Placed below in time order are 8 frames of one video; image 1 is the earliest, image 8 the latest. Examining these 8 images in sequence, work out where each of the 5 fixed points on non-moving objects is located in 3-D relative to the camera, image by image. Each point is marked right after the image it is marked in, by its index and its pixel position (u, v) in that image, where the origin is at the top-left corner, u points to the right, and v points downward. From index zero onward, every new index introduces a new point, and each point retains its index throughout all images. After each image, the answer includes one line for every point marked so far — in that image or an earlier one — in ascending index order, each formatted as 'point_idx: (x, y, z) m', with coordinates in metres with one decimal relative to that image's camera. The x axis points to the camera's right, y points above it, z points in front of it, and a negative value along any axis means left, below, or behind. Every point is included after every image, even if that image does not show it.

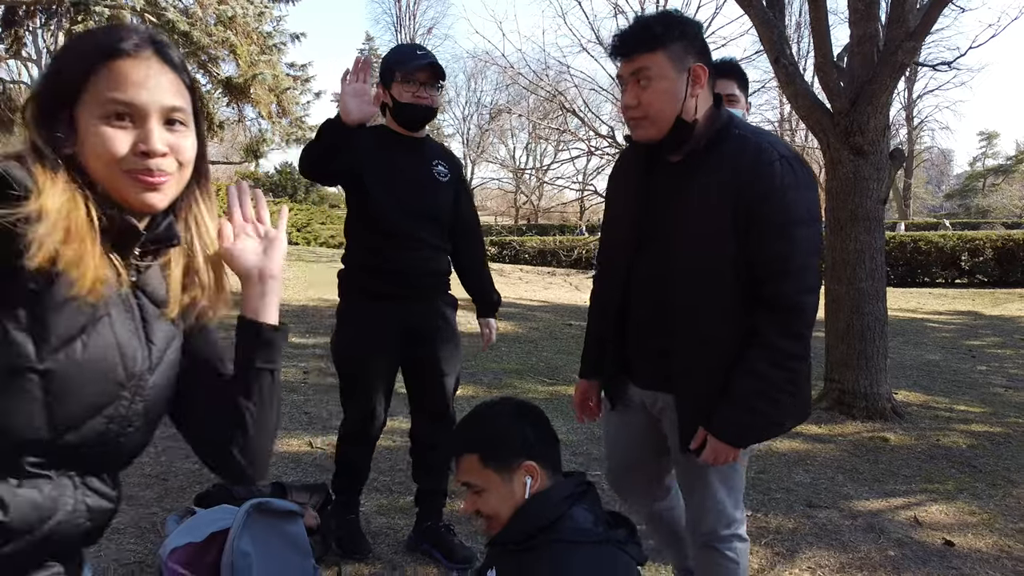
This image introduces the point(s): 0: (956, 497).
0: (+2.3, -1.1, +3.6) m
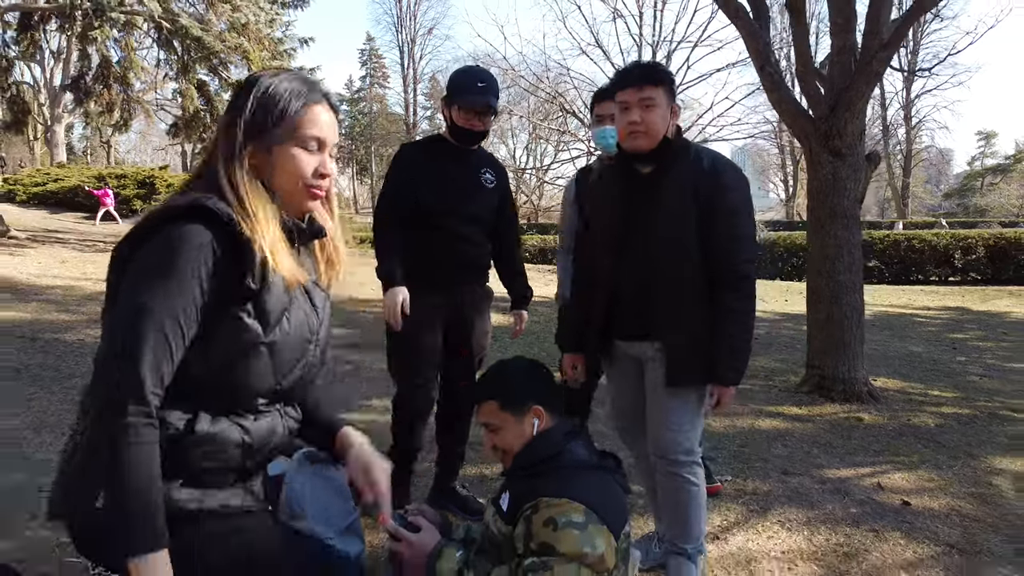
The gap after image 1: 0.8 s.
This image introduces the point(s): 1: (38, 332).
0: (+2.3, -1.0, +4.0) m
1: (-3.9, -0.3, +5.8) m
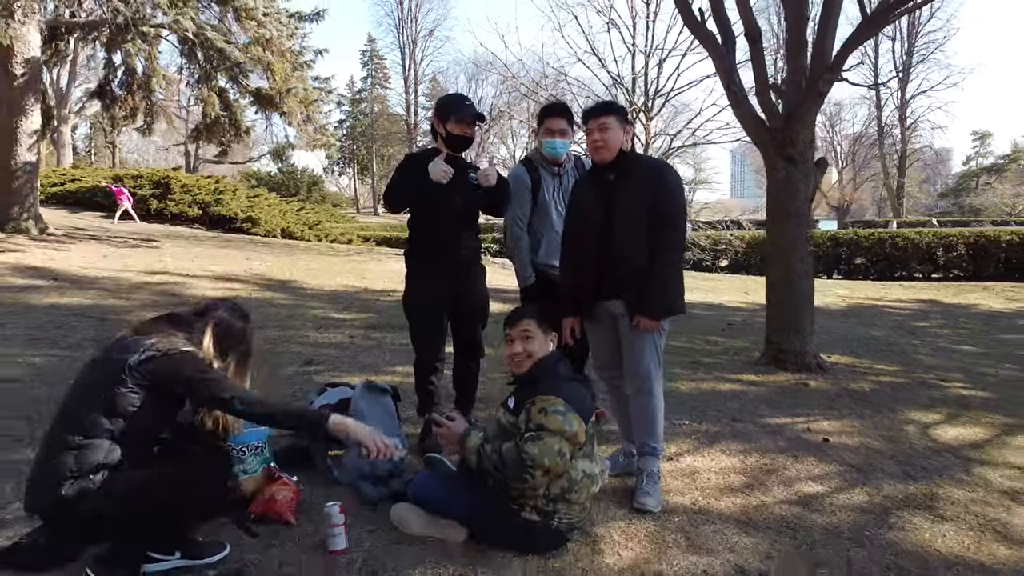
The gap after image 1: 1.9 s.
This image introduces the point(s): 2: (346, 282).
0: (+2.3, -0.9, +4.9) m
1: (-3.9, -0.2, +6.7) m
2: (-2.4, +0.1, +10.1) m
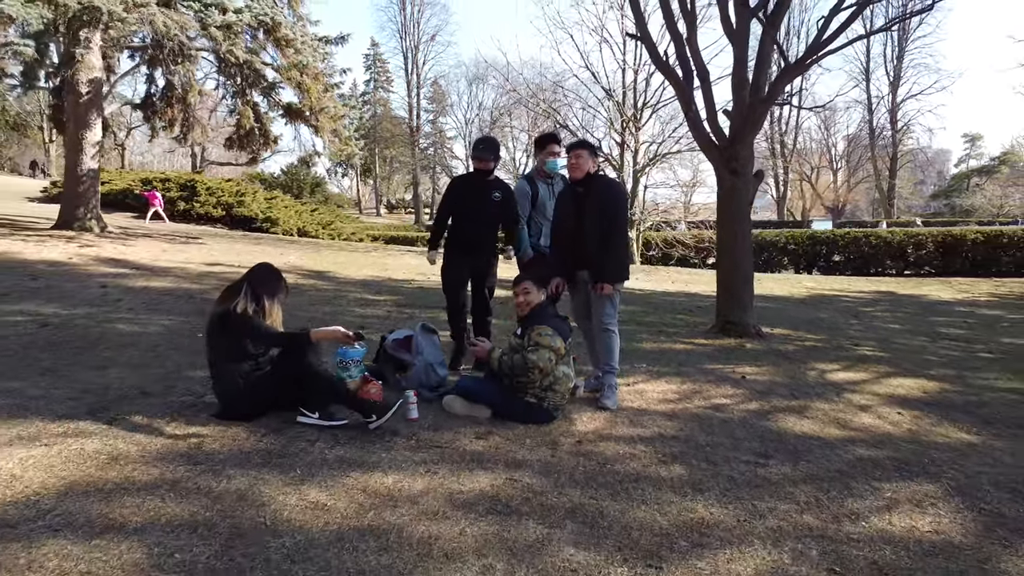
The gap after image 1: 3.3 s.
0: (+2.3, -0.7, +6.6) m
1: (-3.8, -0.1, +8.4) m
2: (-2.4, +0.3, +11.8) m
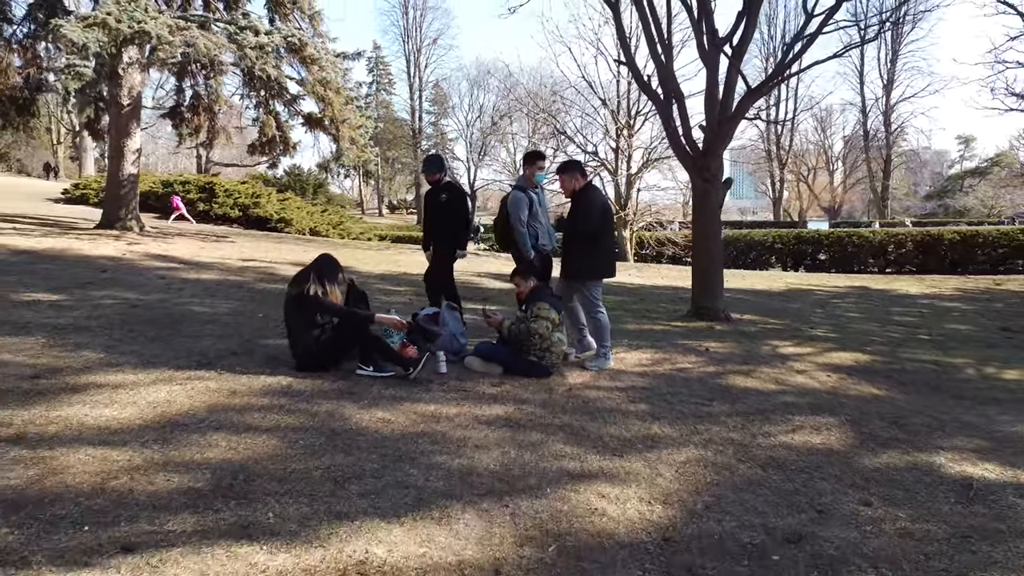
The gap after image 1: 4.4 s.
0: (+2.4, -0.6, +7.9) m
1: (-3.8, +0.1, +9.7) m
2: (-2.3, +0.4, +13.1) m
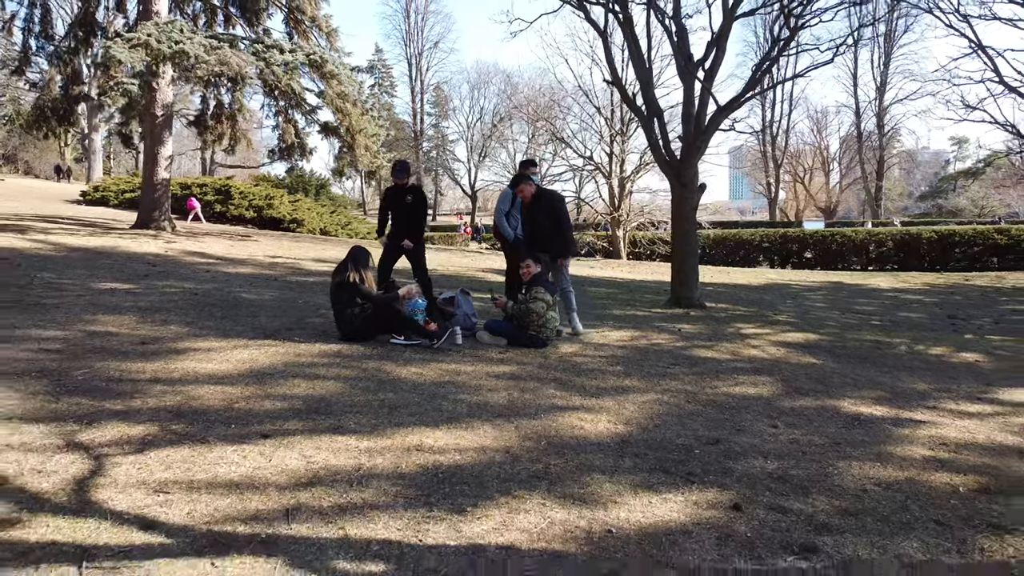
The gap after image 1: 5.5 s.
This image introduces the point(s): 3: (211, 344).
0: (+2.4, -0.5, +9.3) m
1: (-3.7, +0.2, +11.1) m
2: (-2.3, +0.5, +14.5) m
3: (-2.6, -0.5, +6.2) m
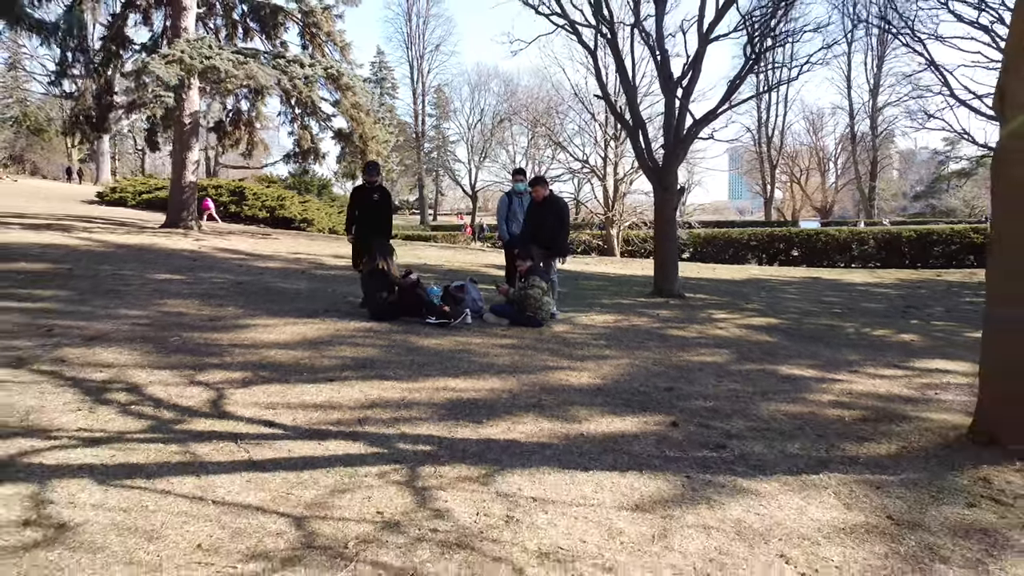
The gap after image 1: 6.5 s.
0: (+2.4, -0.3, +10.6) m
1: (-3.7, +0.3, +12.4) m
2: (-2.3, +0.6, +15.8) m
3: (-2.6, -0.4, +7.6) m
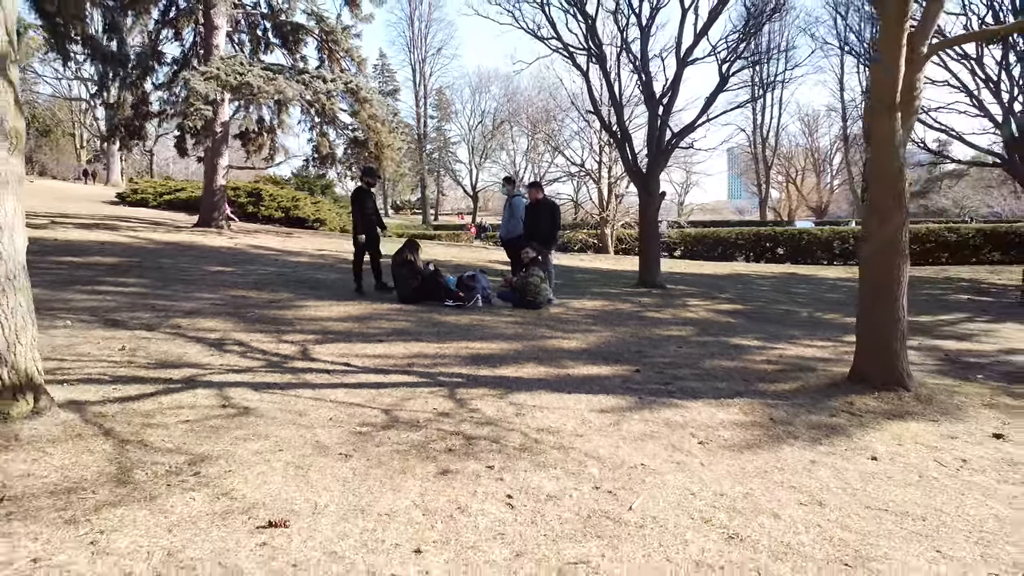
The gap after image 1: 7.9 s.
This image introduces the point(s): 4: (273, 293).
0: (+2.5, -0.2, +12.3) m
1: (-3.7, +0.5, +14.1) m
2: (-2.2, +0.8, +17.5) m
3: (-2.6, -0.2, +9.2) m
4: (-3.3, -0.1, +9.9) m
